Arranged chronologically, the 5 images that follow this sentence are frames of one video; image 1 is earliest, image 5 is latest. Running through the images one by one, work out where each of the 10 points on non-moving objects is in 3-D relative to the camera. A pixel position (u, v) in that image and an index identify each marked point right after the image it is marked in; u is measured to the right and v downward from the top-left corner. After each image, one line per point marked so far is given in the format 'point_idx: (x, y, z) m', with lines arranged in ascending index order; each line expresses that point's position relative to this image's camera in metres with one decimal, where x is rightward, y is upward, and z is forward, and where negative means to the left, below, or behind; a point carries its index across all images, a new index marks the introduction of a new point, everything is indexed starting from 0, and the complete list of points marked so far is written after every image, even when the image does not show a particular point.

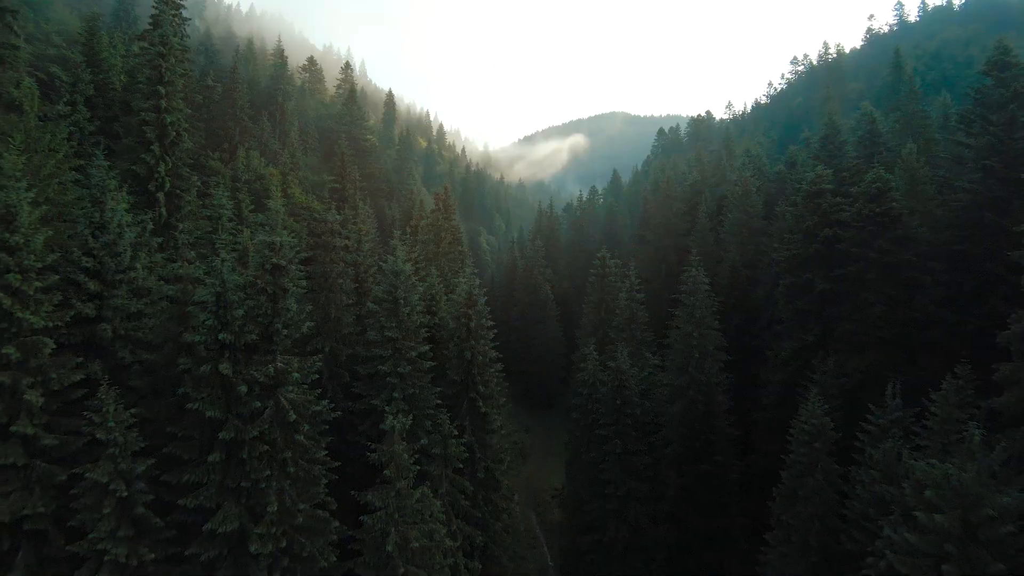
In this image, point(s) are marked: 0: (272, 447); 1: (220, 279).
0: (-5.1, -3.3, +15.3) m
1: (-6.0, +0.2, +14.9) m
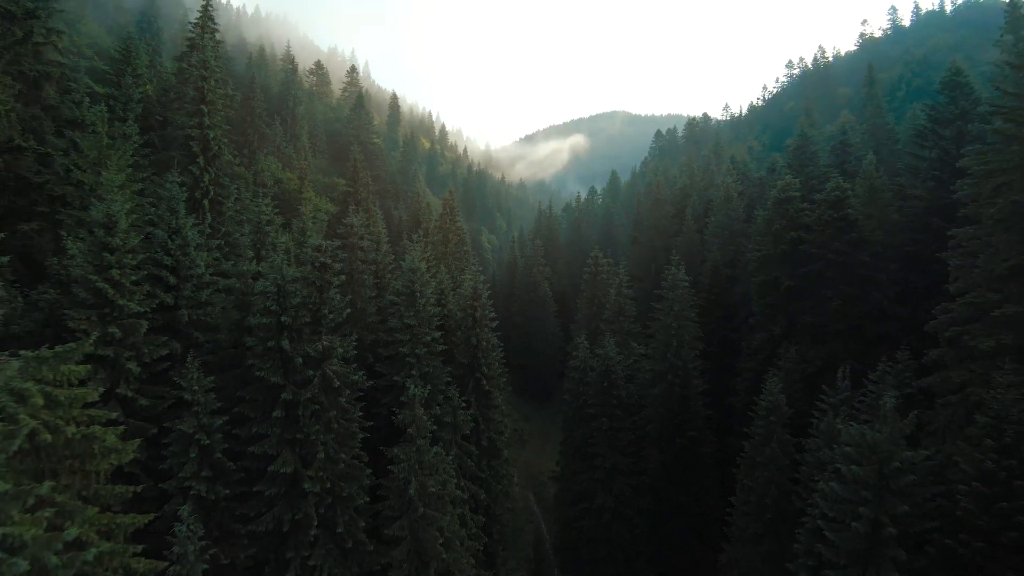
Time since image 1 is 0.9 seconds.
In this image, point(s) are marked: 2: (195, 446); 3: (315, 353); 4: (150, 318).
0: (-5.1, -3.1, +19.0) m
1: (-6.0, +0.4, +18.6) m
2: (-7.6, -3.8, +17.0) m
3: (-5.2, -1.7, +18.7) m
4: (-9.7, -0.8, +18.9) m
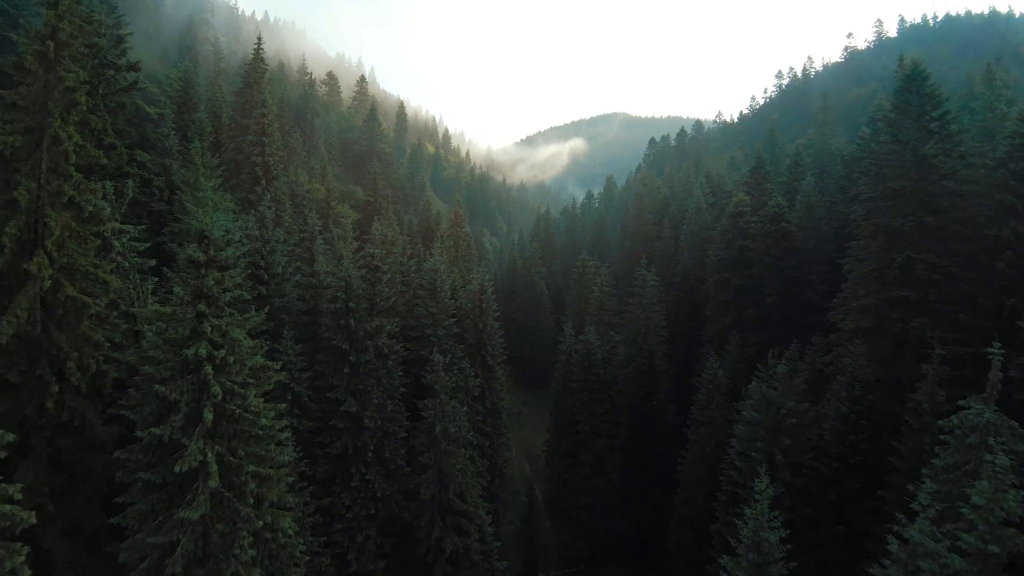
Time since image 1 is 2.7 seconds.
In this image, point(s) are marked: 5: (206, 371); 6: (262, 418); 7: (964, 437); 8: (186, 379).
0: (-5.2, -3.0, +26.5) m
1: (-6.1, +0.6, +26.1) m
2: (-7.7, -3.6, +24.5) m
3: (-5.3, -1.5, +26.3) m
4: (-9.8, -0.6, +26.5) m
5: (-5.9, -1.6, +13.9) m
6: (-5.4, -2.8, +15.2) m
7: (+9.7, -3.1, +15.1) m
8: (-6.4, -1.8, +14.2) m
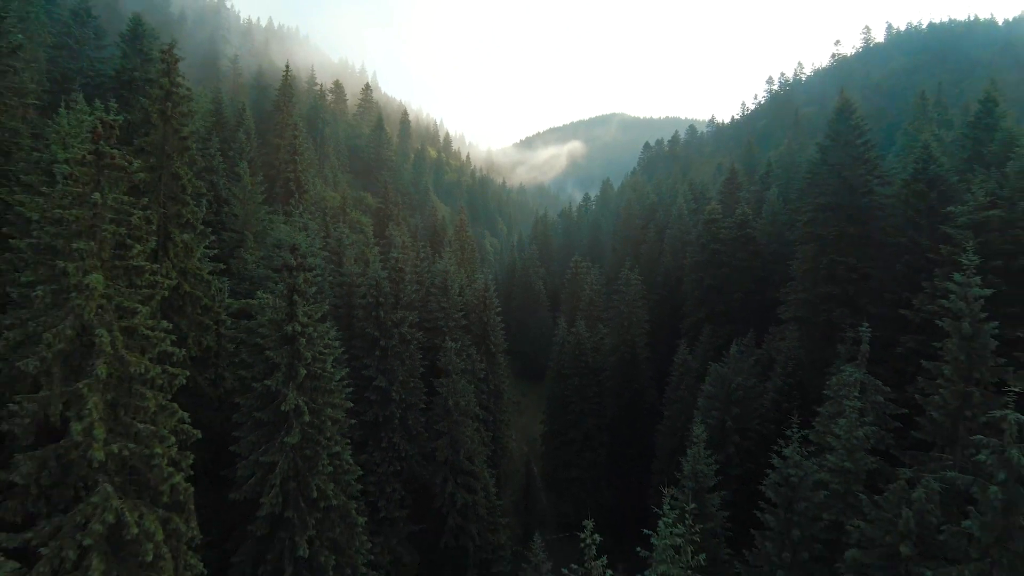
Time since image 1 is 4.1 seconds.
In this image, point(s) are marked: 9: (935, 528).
0: (-5.2, -2.9, +32.4) m
1: (-6.1, +0.6, +32.0) m
2: (-7.7, -3.5, +30.4) m
3: (-5.3, -1.4, +32.1) m
4: (-9.8, -0.5, +32.3) m
5: (-6.0, -1.5, +19.7) m
6: (-5.4, -2.8, +21.1) m
7: (+9.7, -3.0, +20.9) m
8: (-6.5, -1.7, +20.1) m
9: (+9.0, -5.1, +14.9) m
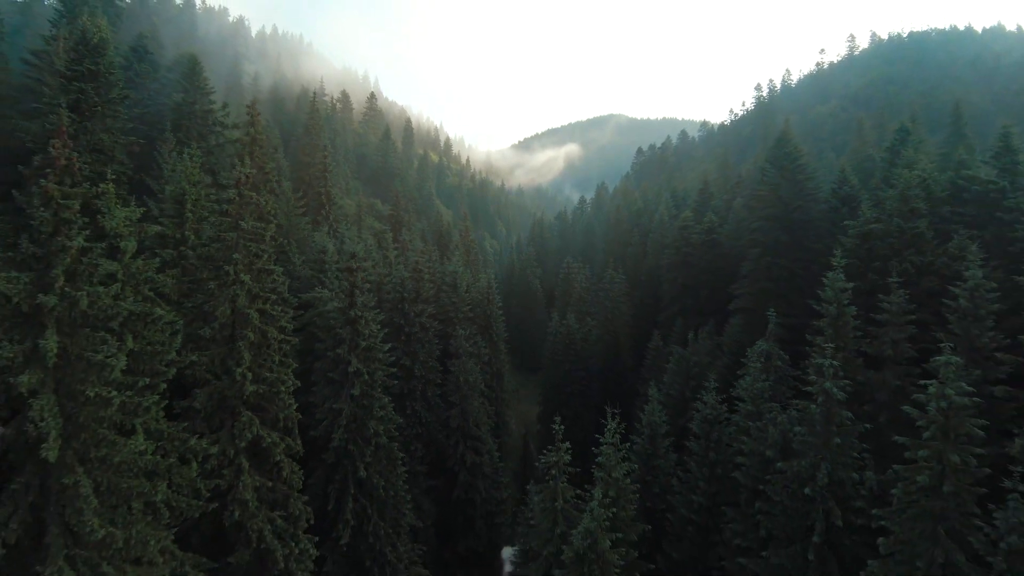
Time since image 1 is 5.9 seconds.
0: (-5.2, -2.7, +40.0) m
1: (-6.2, +0.8, +39.7) m
2: (-7.8, -3.4, +38.0) m
3: (-5.3, -1.3, +39.8) m
4: (-9.8, -0.4, +40.0) m
5: (-6.0, -1.4, +27.4) m
6: (-5.4, -2.6, +28.8) m
7: (+9.7, -2.8, +28.6) m
8: (-6.5, -1.6, +27.7) m
9: (+9.0, -4.9, +22.6) m
